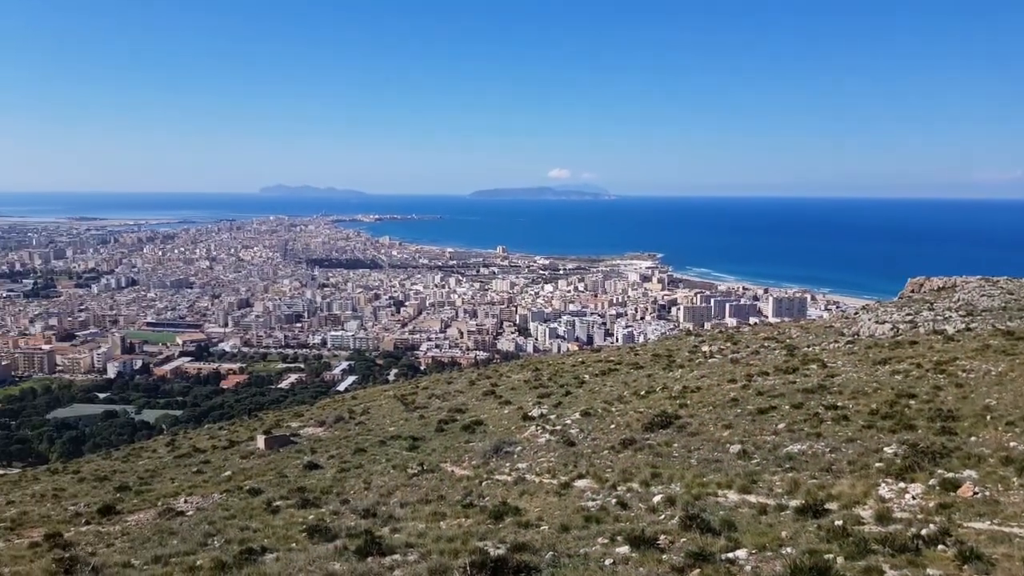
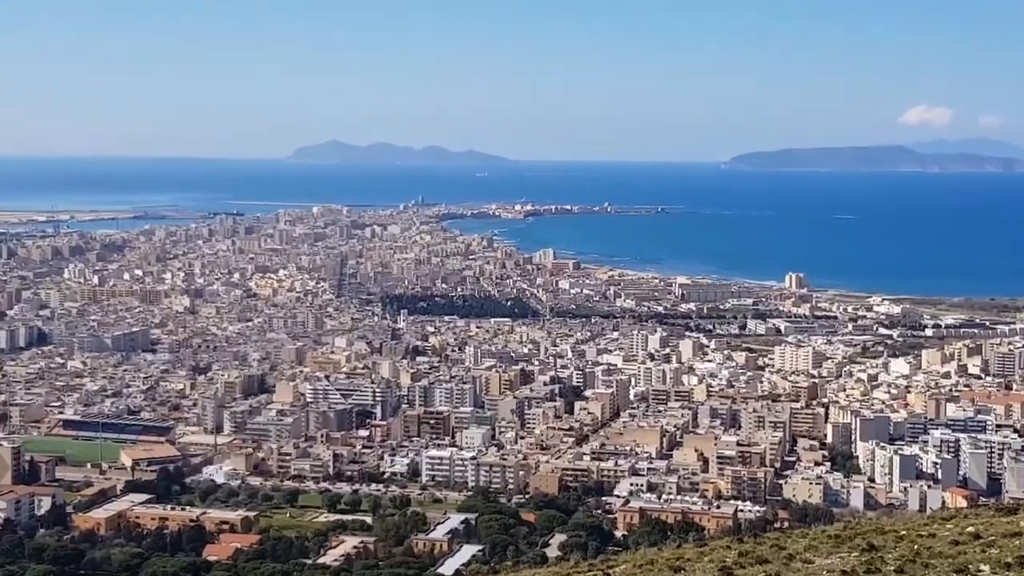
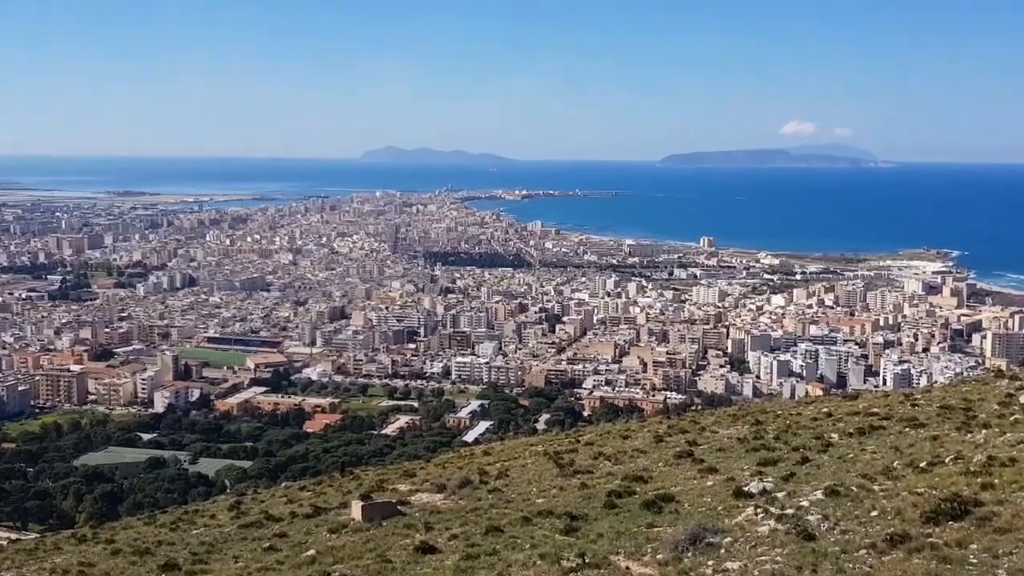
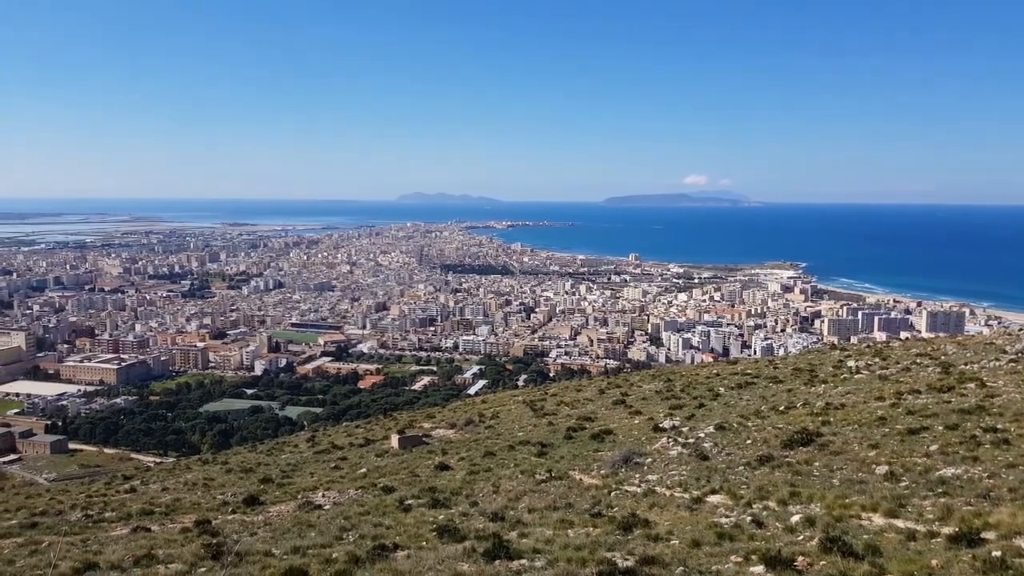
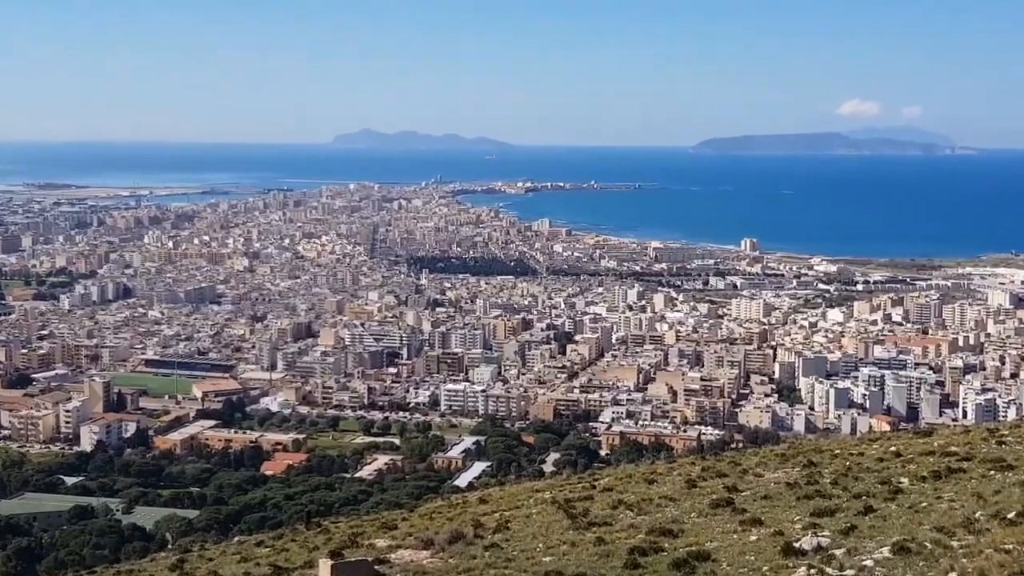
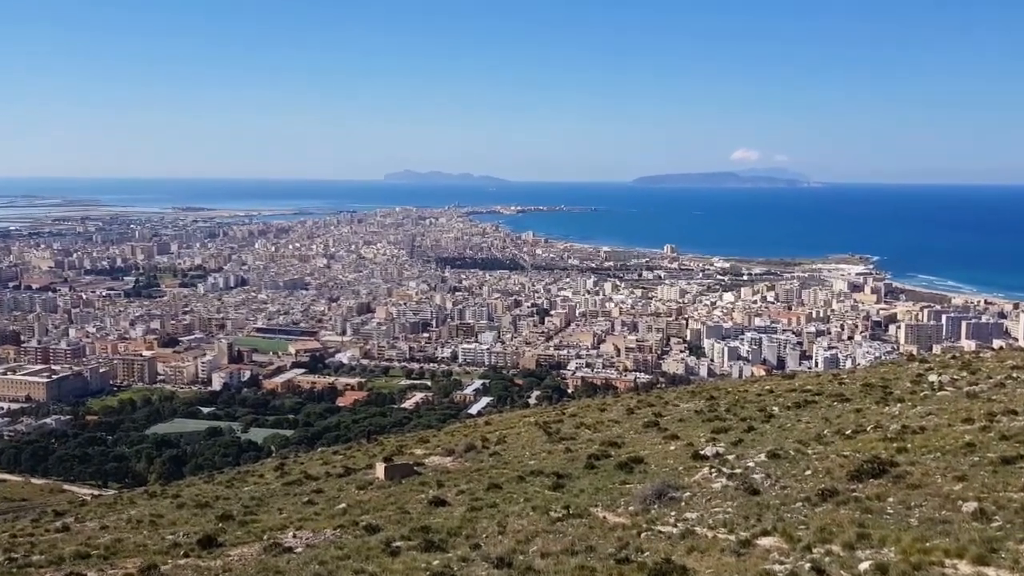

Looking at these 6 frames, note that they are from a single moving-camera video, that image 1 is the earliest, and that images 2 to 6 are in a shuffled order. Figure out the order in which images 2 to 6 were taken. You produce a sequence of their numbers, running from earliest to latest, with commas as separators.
4, 6, 3, 5, 2
